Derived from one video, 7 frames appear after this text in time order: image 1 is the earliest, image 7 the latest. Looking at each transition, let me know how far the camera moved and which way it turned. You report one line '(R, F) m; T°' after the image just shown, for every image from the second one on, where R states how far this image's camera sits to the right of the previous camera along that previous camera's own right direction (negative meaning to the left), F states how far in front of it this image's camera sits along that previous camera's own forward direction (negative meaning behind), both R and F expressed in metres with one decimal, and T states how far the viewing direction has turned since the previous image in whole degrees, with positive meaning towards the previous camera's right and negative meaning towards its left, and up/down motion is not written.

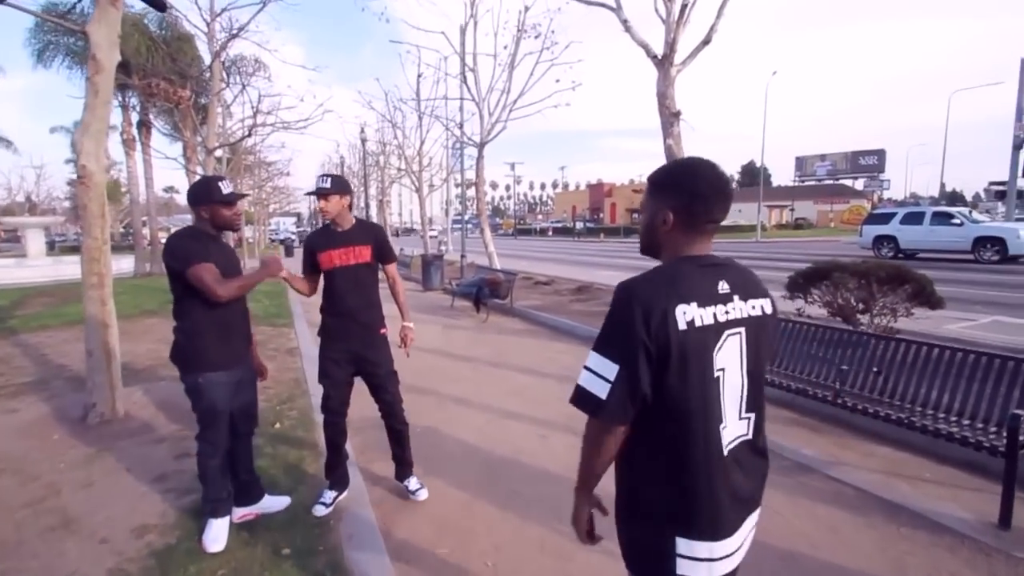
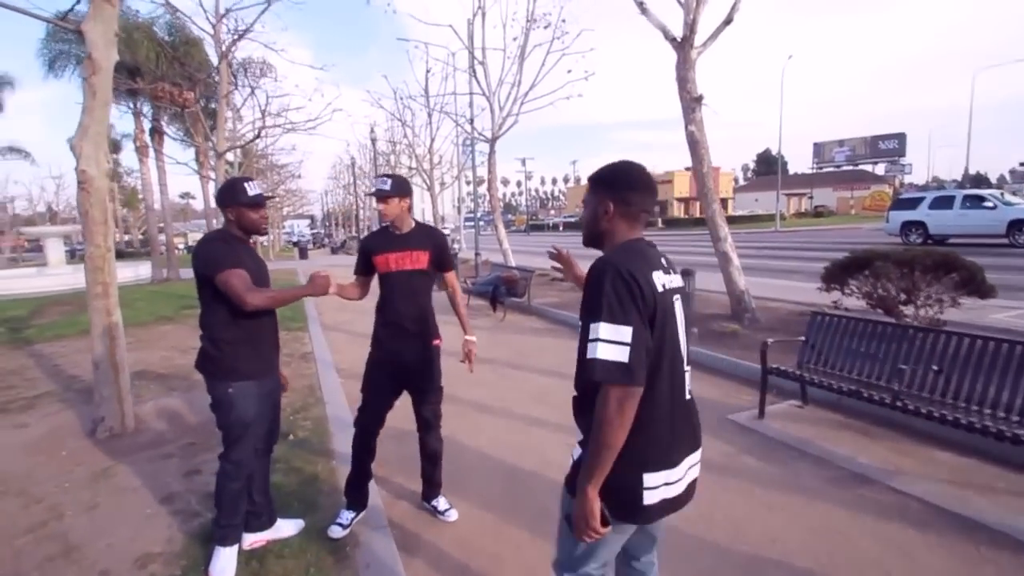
(-0.1, +0.4) m; -2°
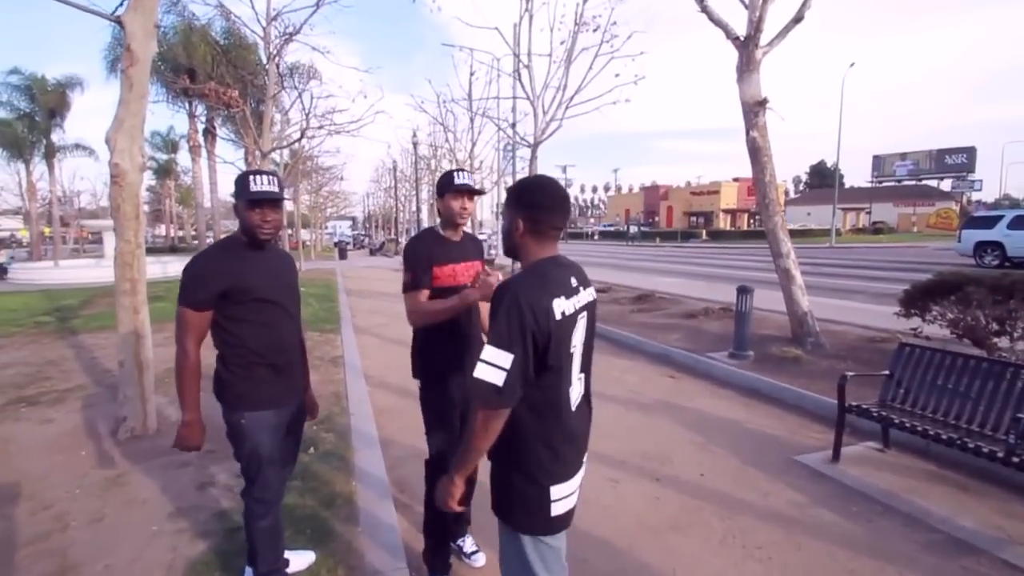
(-0.1, +0.5) m; -4°
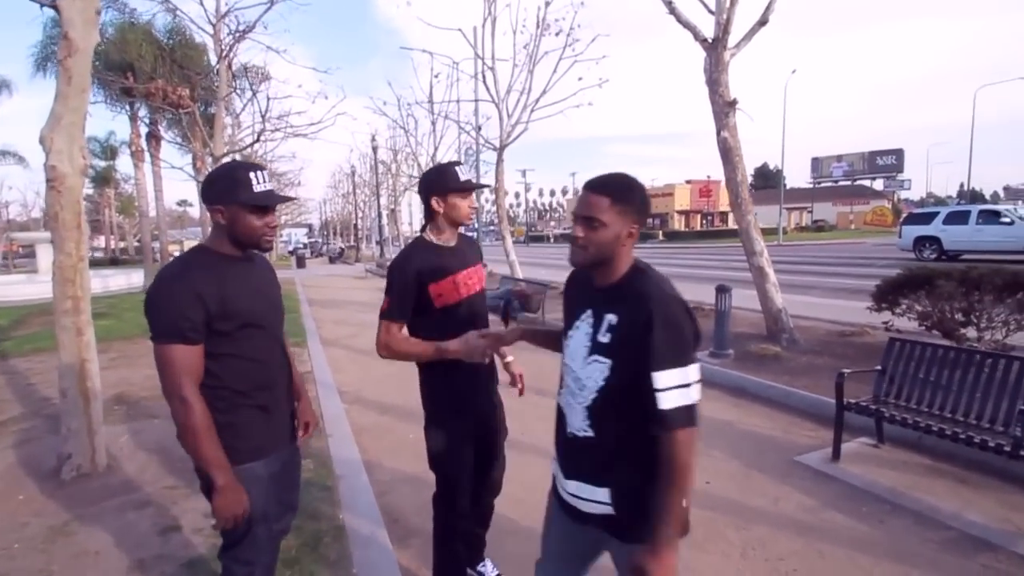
(-0.3, +0.3) m; +5°
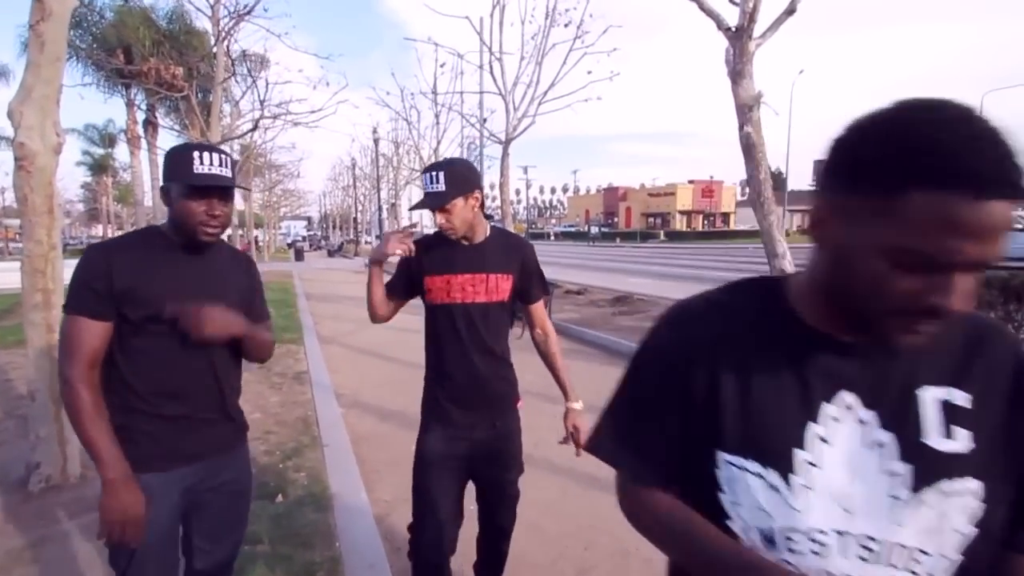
(-0.2, +0.5) m; 0°
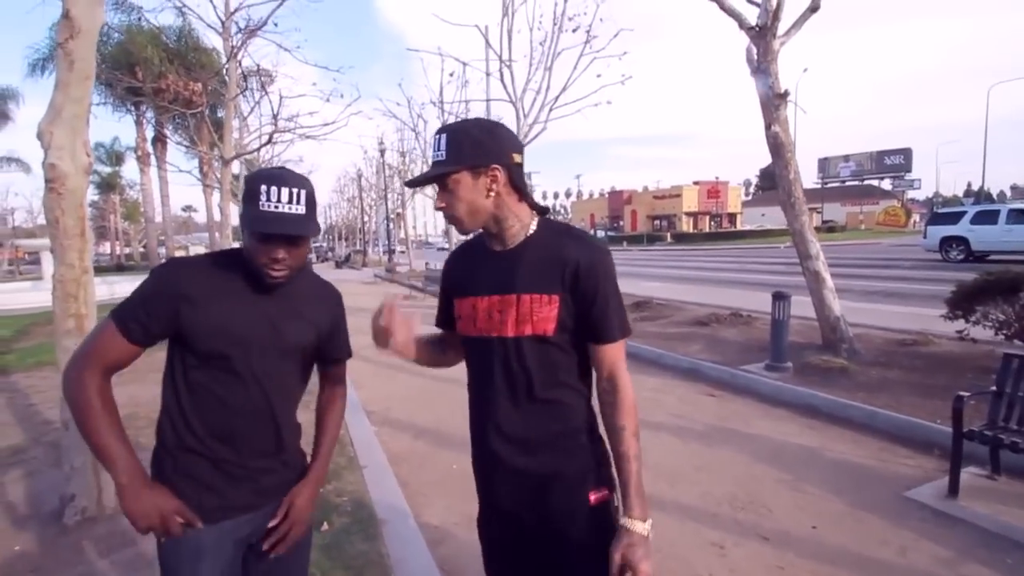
(-0.4, +0.2) m; -1°
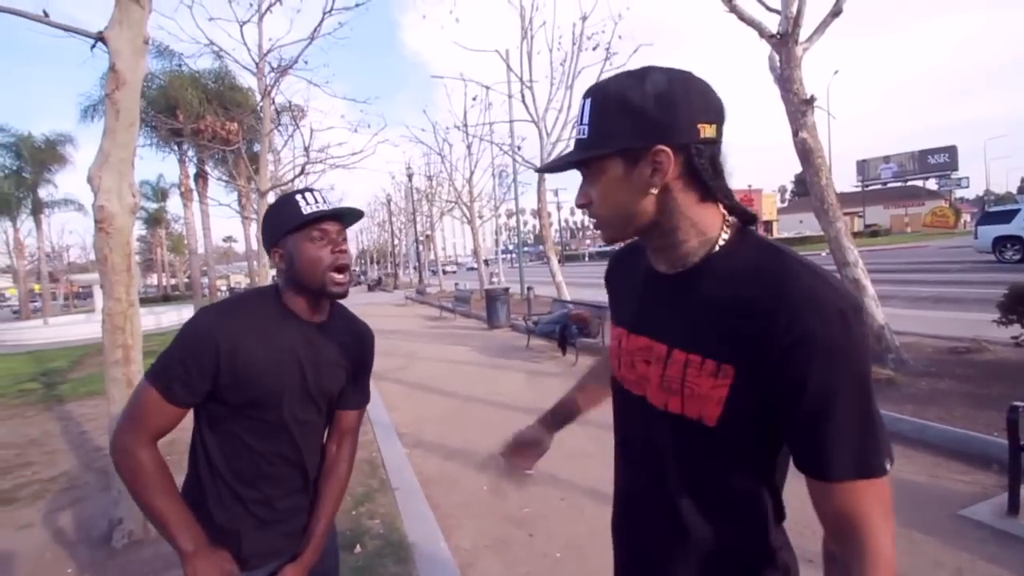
(+0.1, 0.0) m; -3°
